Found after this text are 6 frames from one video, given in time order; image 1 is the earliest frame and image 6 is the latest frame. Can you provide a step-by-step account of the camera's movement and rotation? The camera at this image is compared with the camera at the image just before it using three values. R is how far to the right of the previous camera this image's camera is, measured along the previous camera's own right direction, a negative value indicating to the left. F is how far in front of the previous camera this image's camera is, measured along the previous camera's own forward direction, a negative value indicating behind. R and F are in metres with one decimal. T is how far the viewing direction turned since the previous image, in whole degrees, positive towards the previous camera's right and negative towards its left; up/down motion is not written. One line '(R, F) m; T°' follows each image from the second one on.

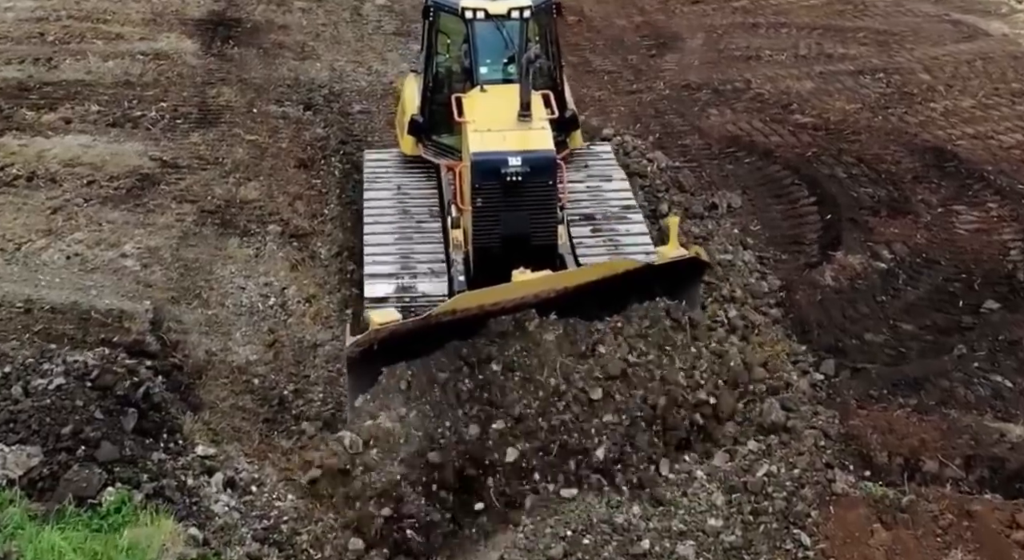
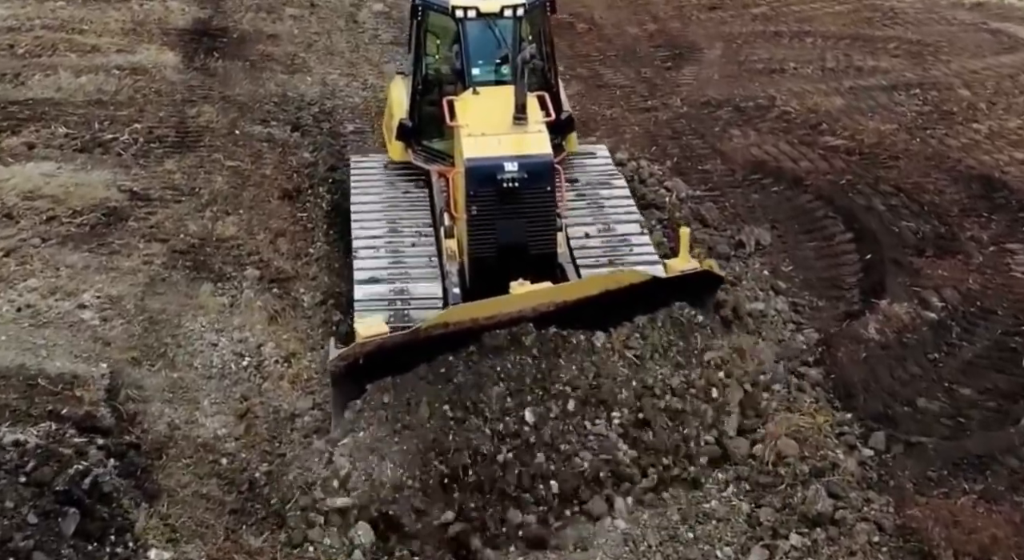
(0.0, +1.1) m; 0°
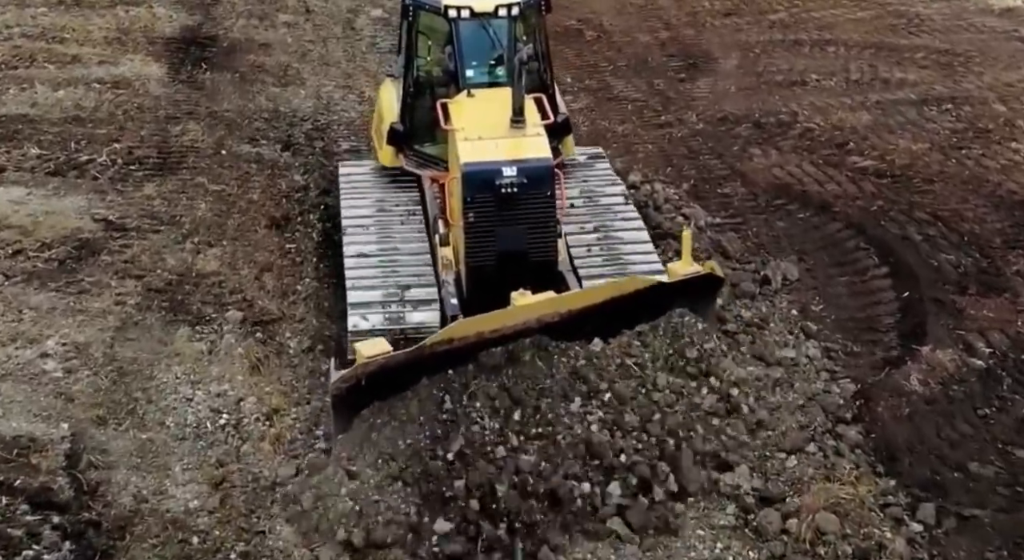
(0.0, +0.8) m; 0°
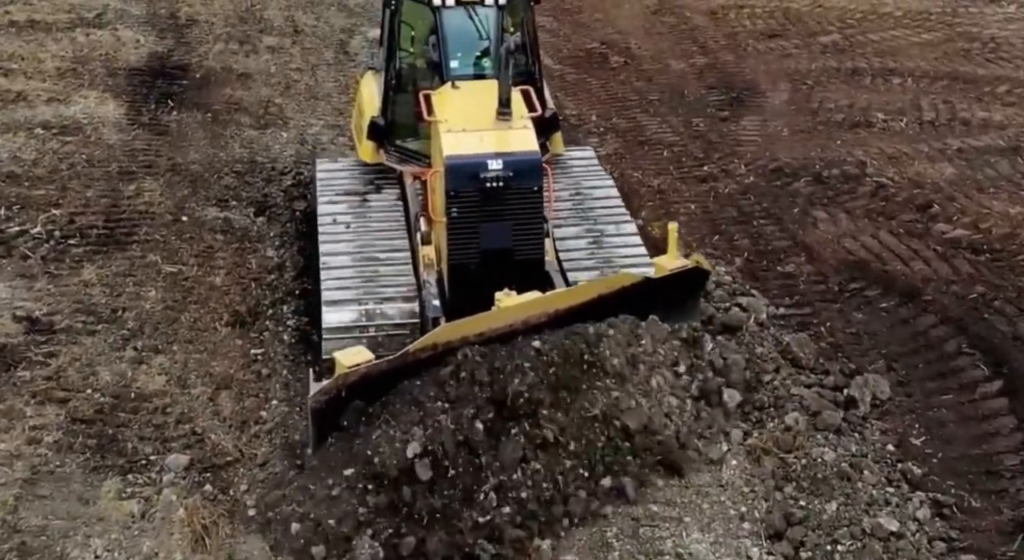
(-0.1, +1.9) m; 0°
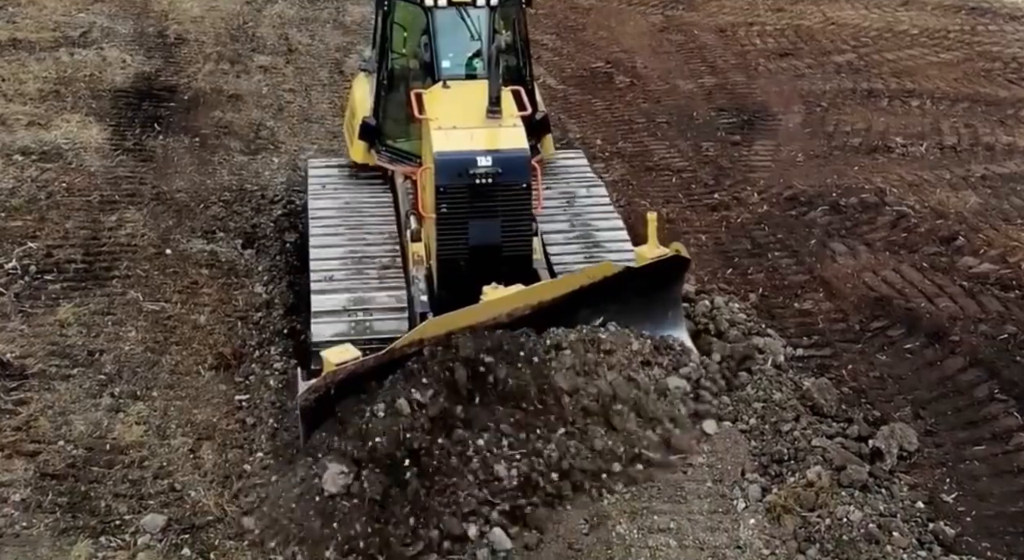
(0.0, +0.5) m; 0°
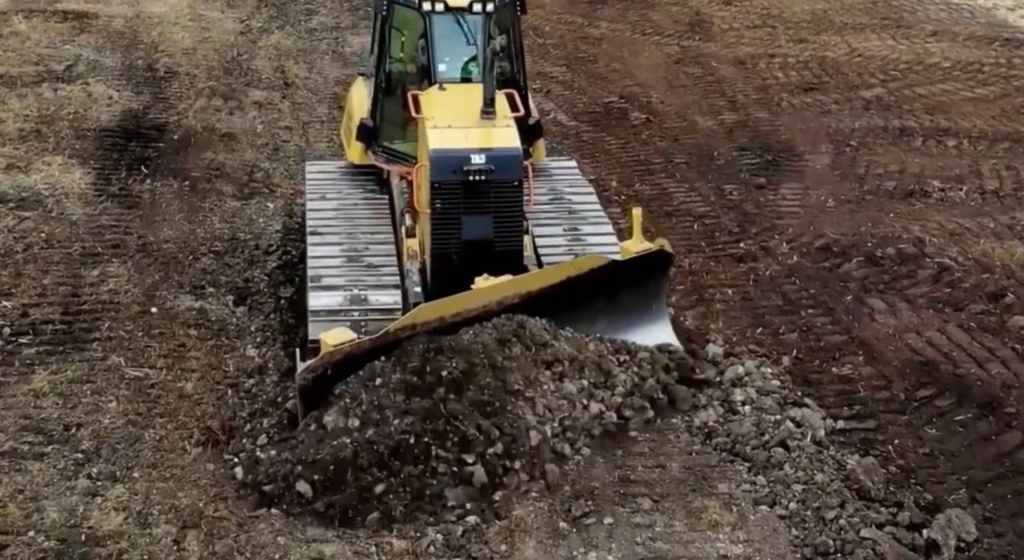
(-0.1, +0.7) m; 0°
